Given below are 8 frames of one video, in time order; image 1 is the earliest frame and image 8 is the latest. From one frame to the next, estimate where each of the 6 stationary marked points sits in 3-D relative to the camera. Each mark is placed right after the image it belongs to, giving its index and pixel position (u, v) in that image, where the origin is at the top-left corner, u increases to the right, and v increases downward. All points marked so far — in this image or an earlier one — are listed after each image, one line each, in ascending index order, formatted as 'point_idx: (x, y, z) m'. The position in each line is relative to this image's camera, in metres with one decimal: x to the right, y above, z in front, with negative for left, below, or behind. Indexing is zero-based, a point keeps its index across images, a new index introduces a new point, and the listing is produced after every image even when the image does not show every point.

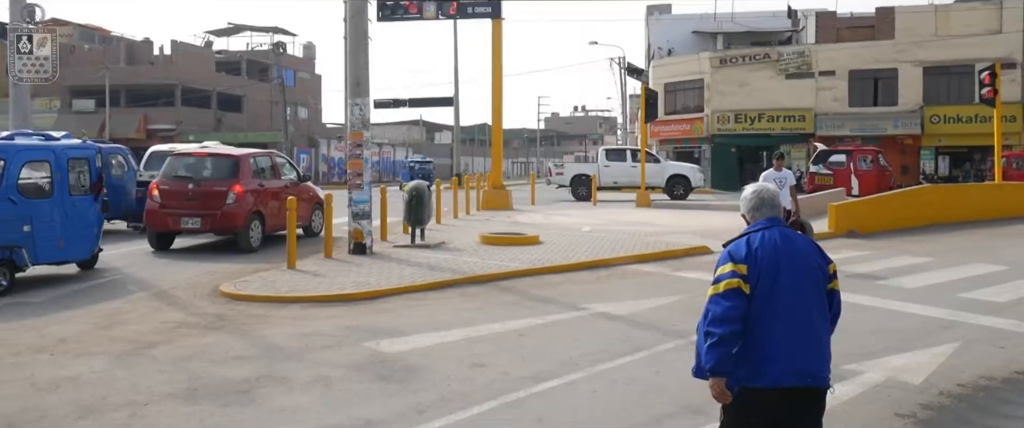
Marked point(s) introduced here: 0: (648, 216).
0: (+3.3, -0.1, +19.5) m
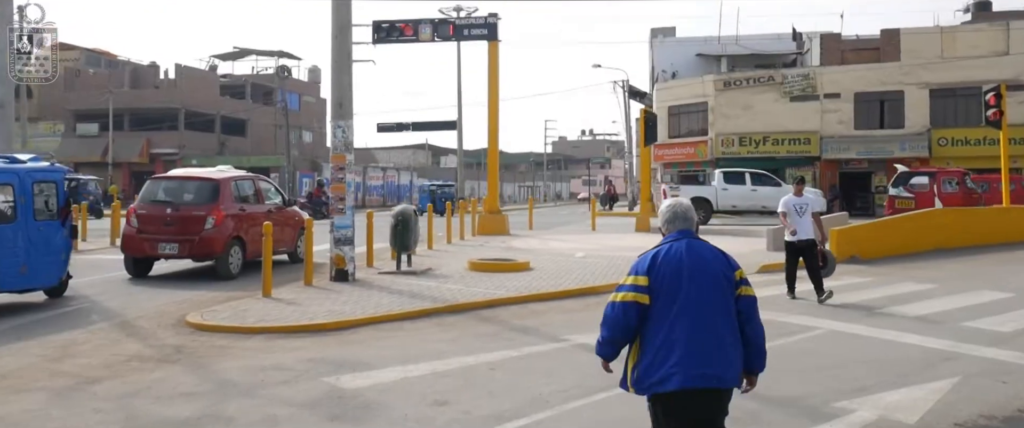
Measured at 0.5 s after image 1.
0: (+3.1, -0.6, +19.0) m
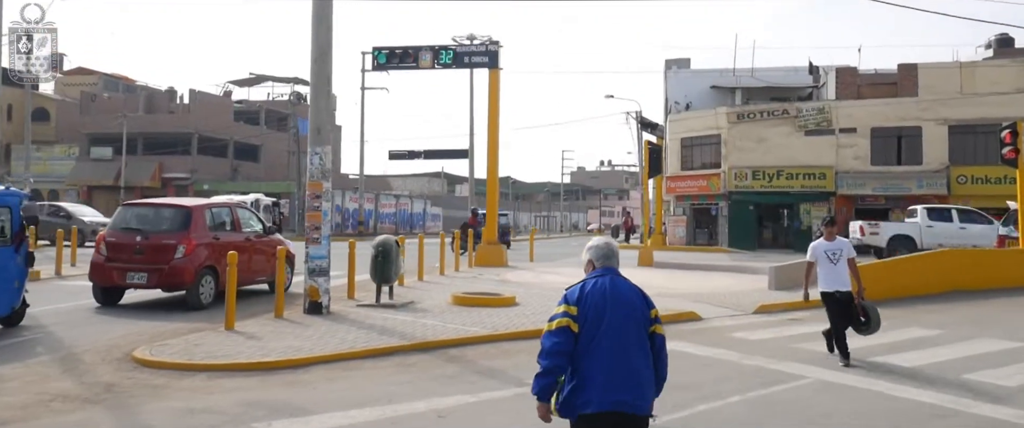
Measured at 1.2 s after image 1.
0: (+3.0, -1.4, +18.4) m
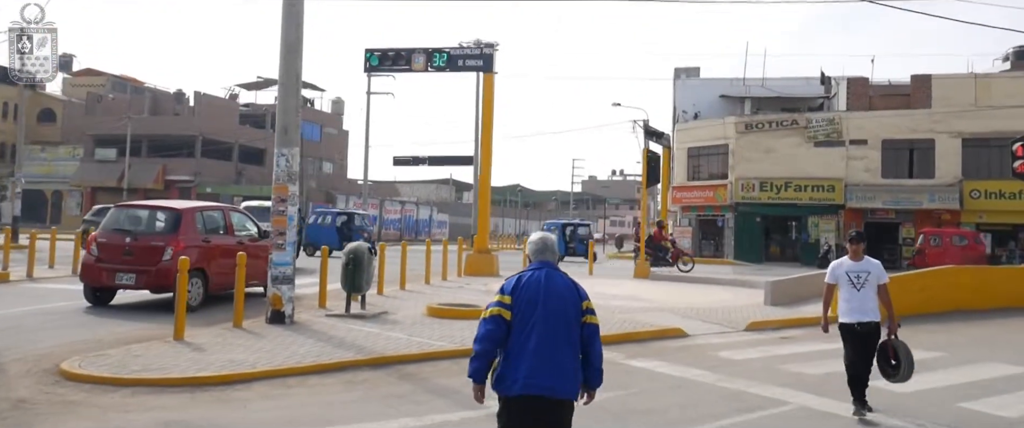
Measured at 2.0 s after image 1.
0: (+2.8, -1.6, +17.8) m
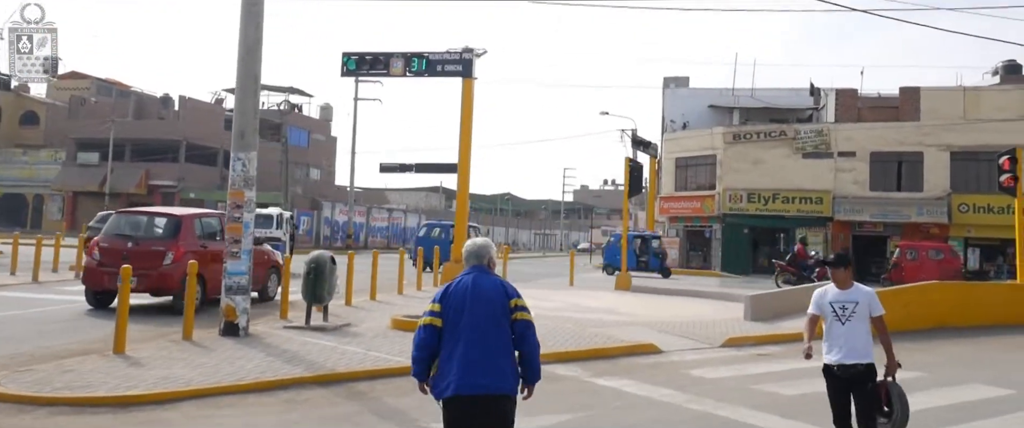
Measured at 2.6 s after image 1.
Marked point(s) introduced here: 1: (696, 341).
0: (+2.3, -1.9, +17.3) m
1: (+2.8, -2.0, +12.4) m
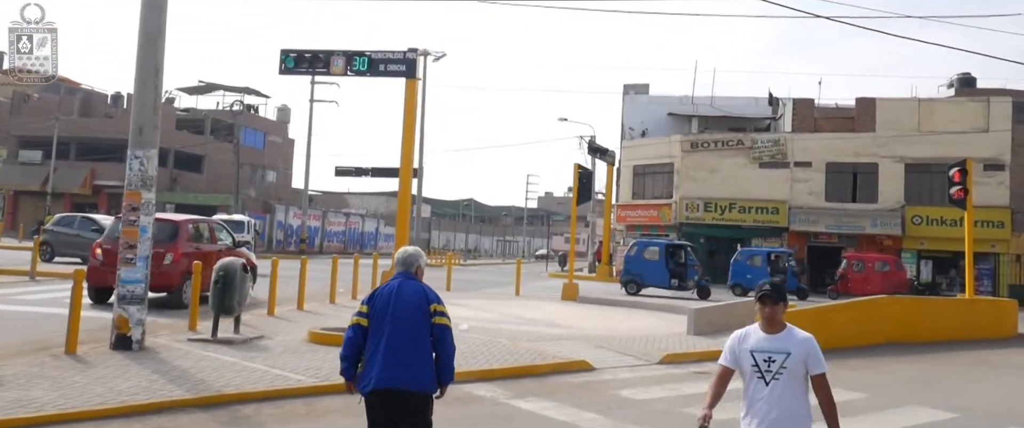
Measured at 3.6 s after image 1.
0: (+1.0, -2.0, +16.7) m
1: (+1.8, -2.1, +11.8) m
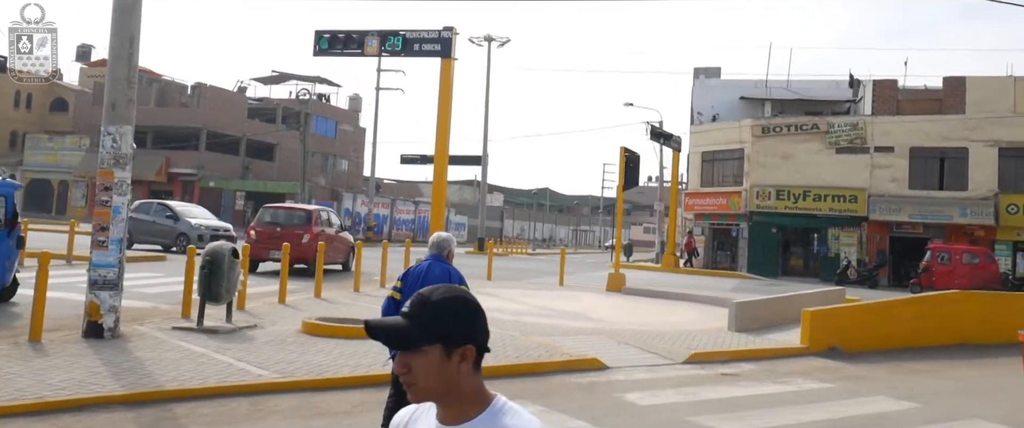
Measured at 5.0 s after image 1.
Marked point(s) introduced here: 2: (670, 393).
0: (+1.6, -1.7, +15.6) m
1: (+1.9, -1.9, +10.6) m
2: (+1.7, -1.9, +8.8) m
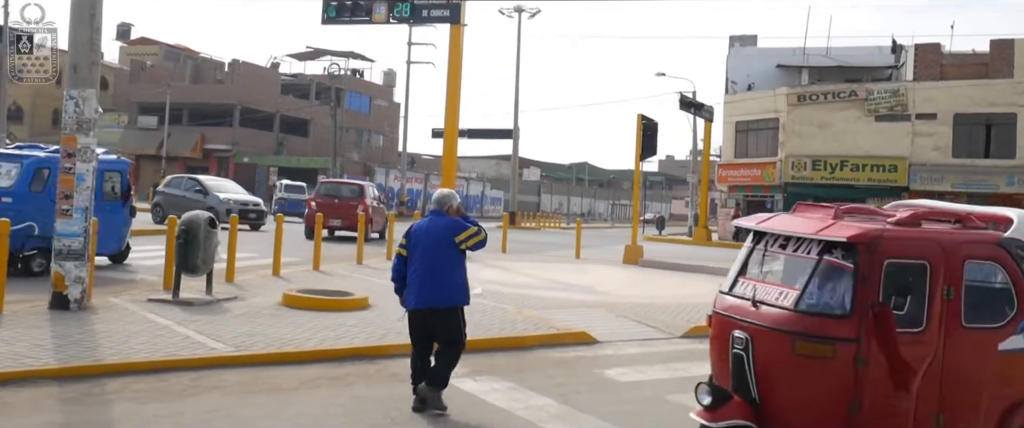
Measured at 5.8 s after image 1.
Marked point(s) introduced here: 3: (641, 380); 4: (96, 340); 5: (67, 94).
0: (+1.8, -1.2, +15.0) m
1: (+1.7, -1.4, +10.0) m
2: (+1.5, -1.6, +8.2) m
3: (+1.3, -1.6, +7.7) m
4: (-3.8, -1.2, +7.3) m
5: (-4.8, +1.3, +8.8) m
